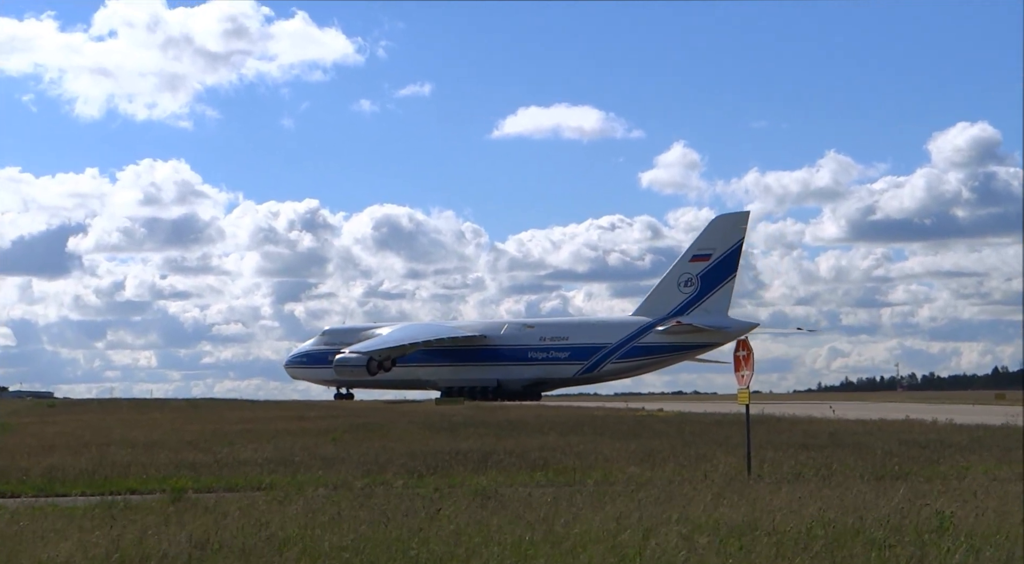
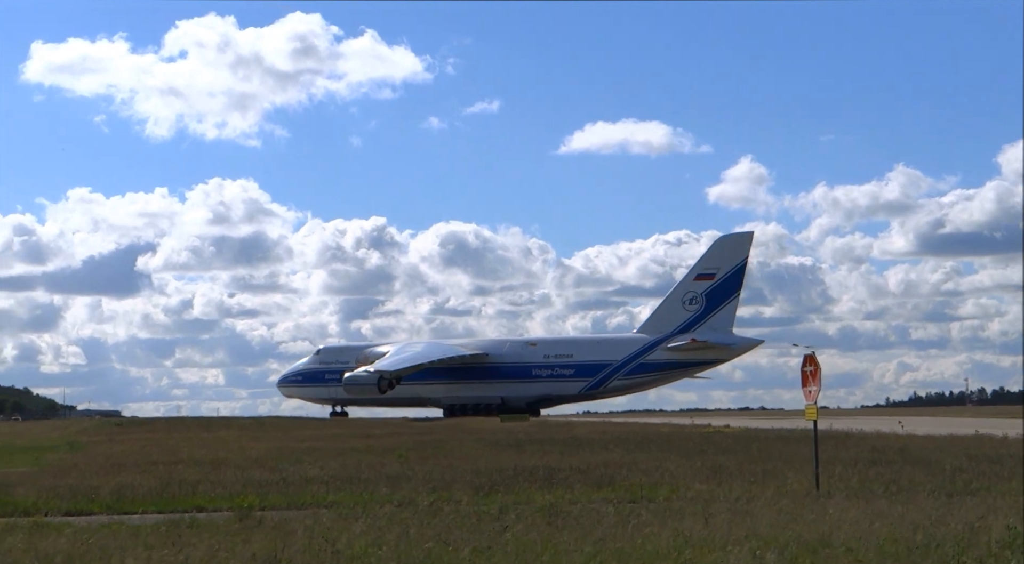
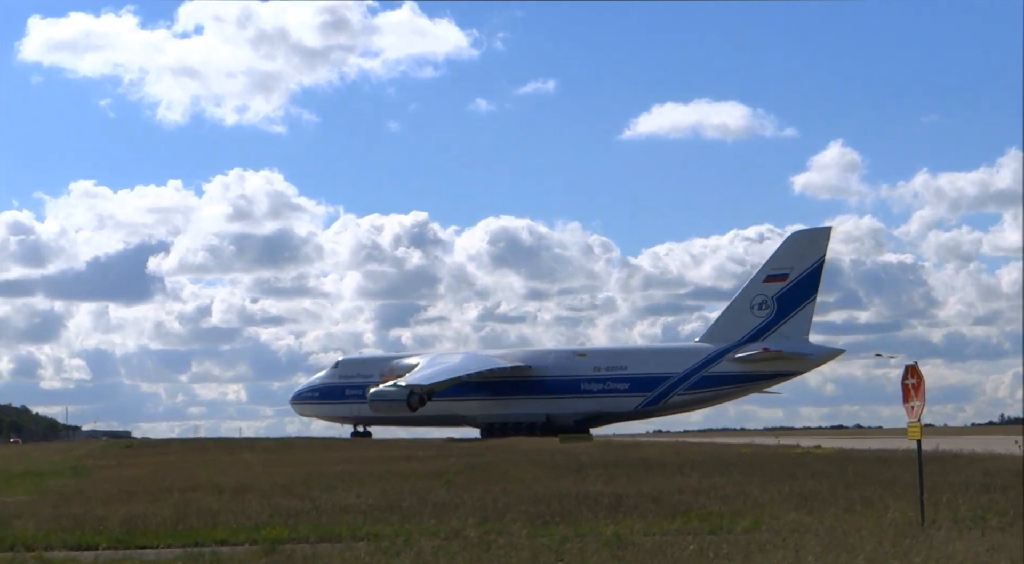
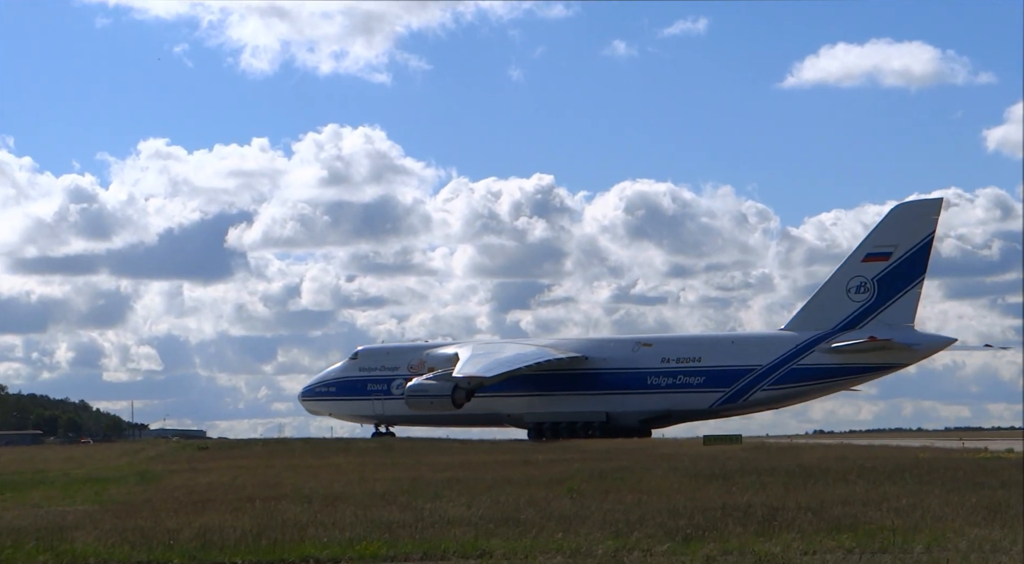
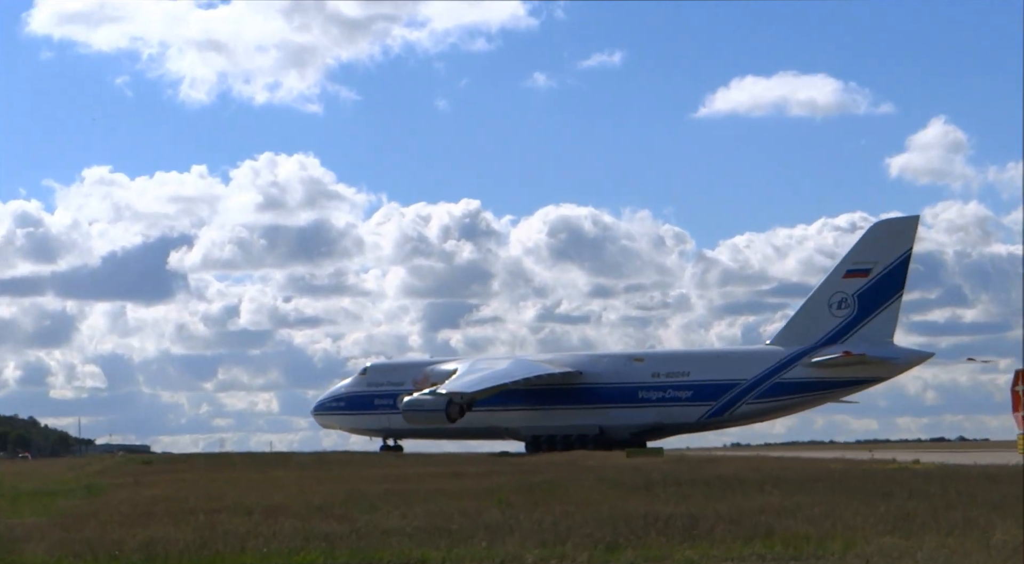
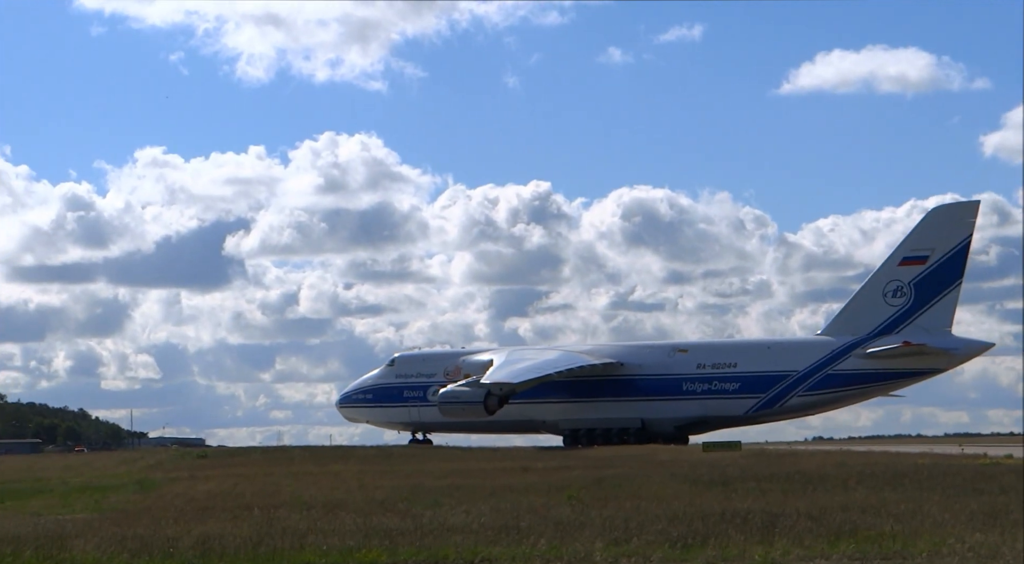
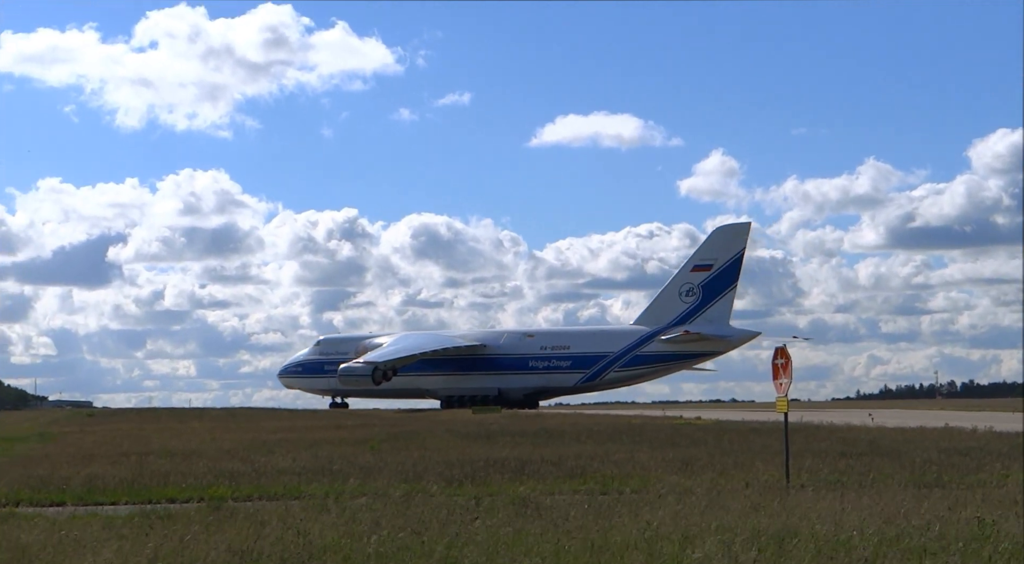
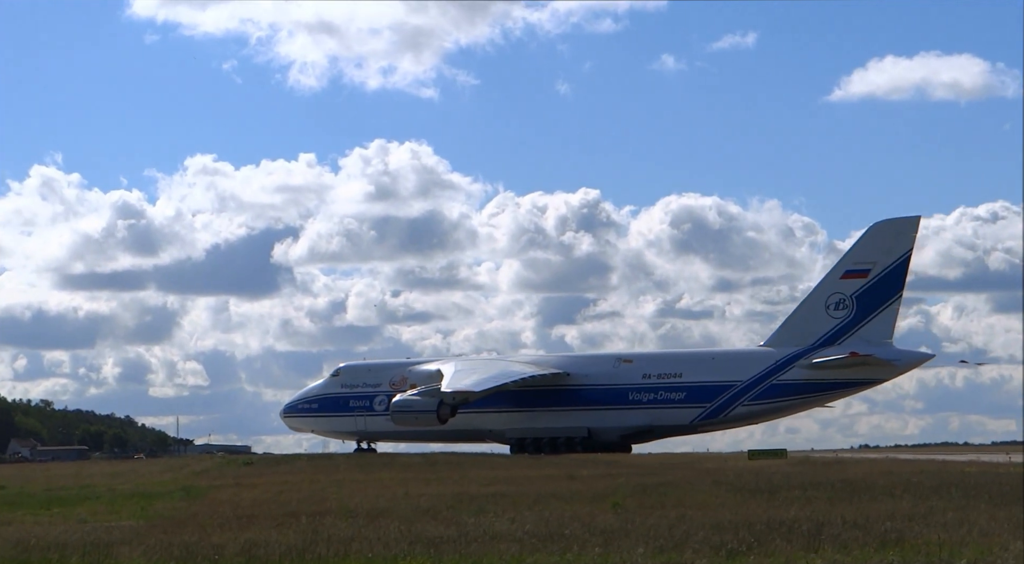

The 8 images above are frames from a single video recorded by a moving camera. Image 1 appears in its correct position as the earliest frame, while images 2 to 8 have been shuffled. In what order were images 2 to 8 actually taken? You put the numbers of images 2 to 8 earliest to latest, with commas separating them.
7, 2, 3, 5, 6, 4, 8
